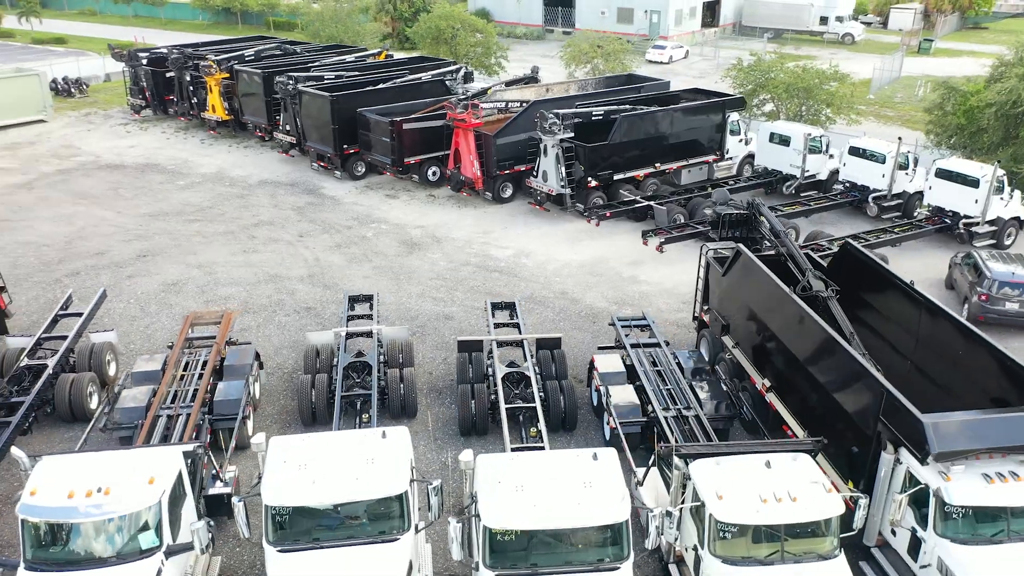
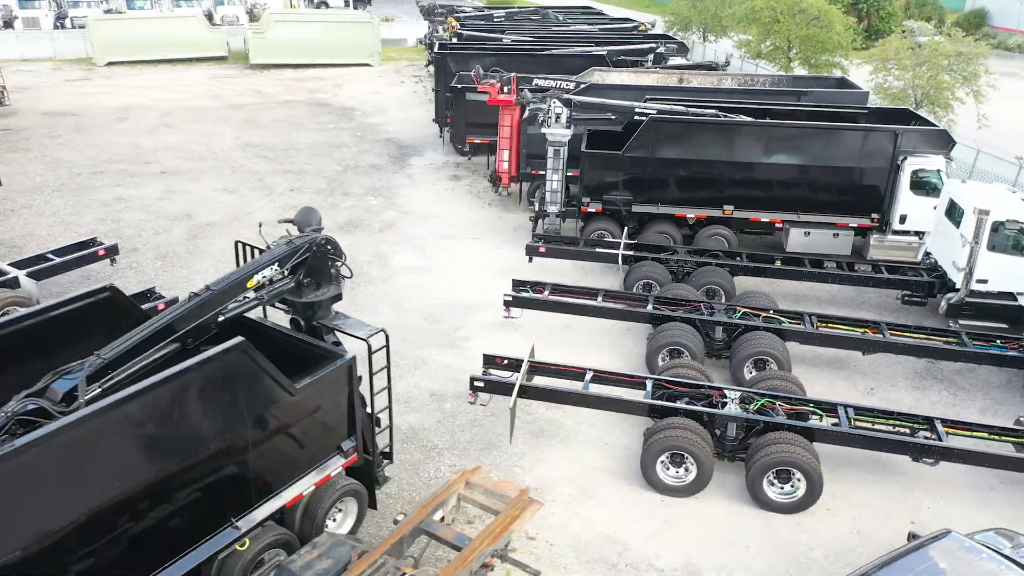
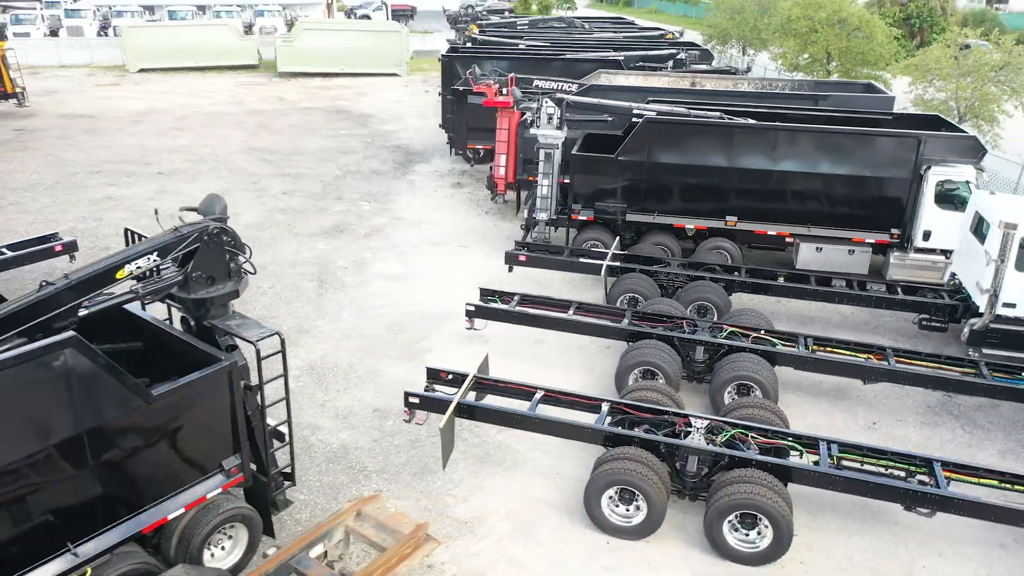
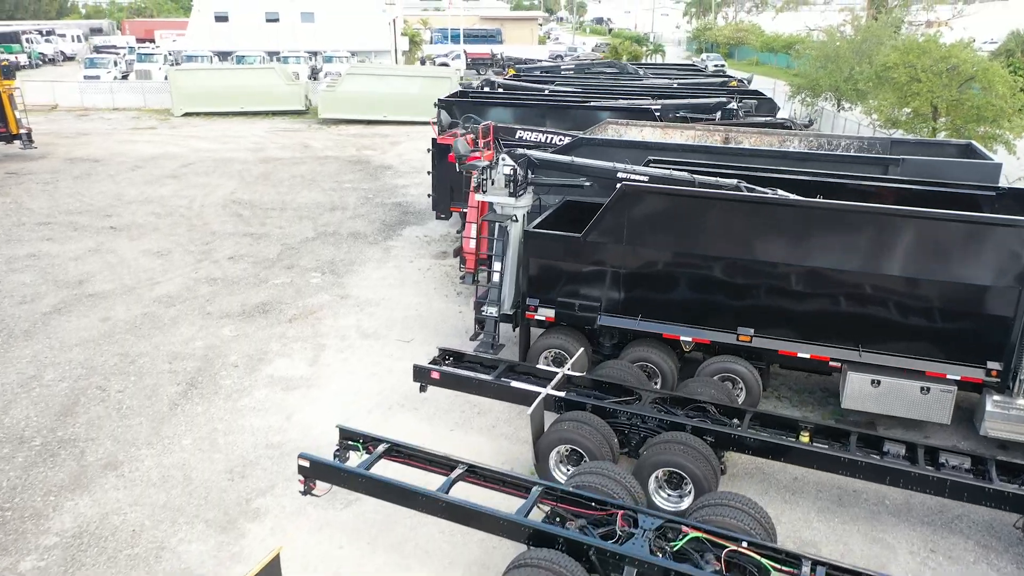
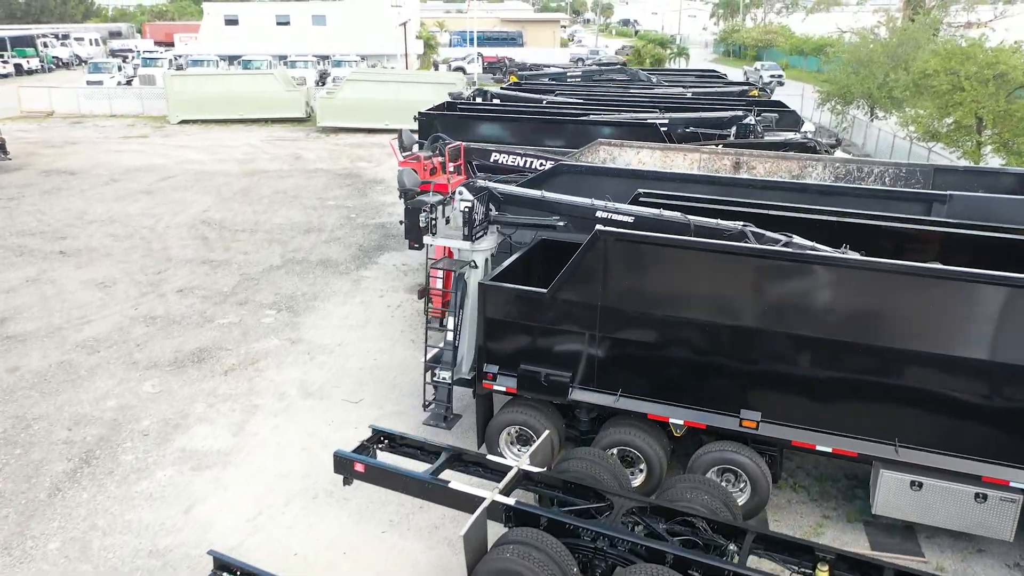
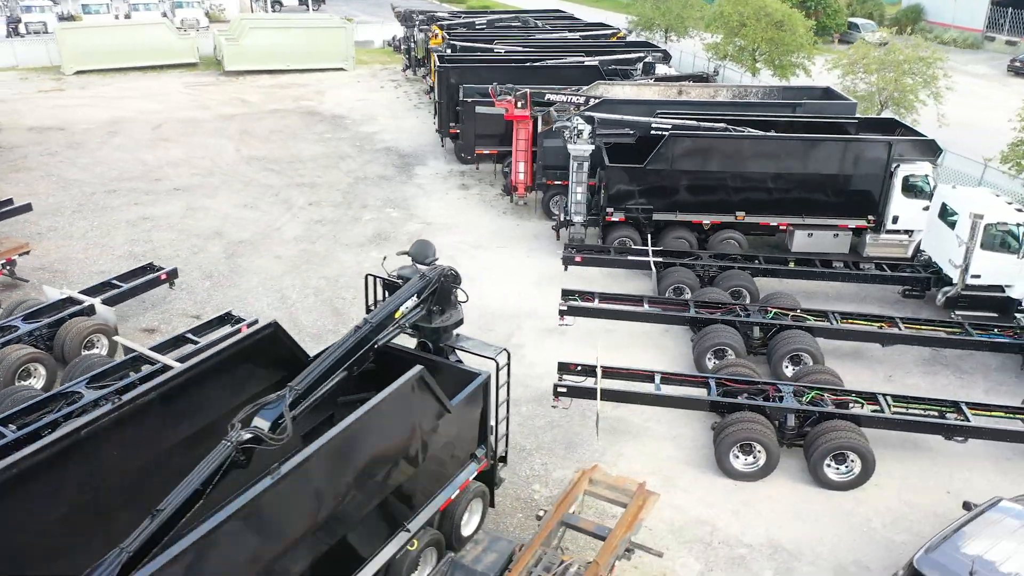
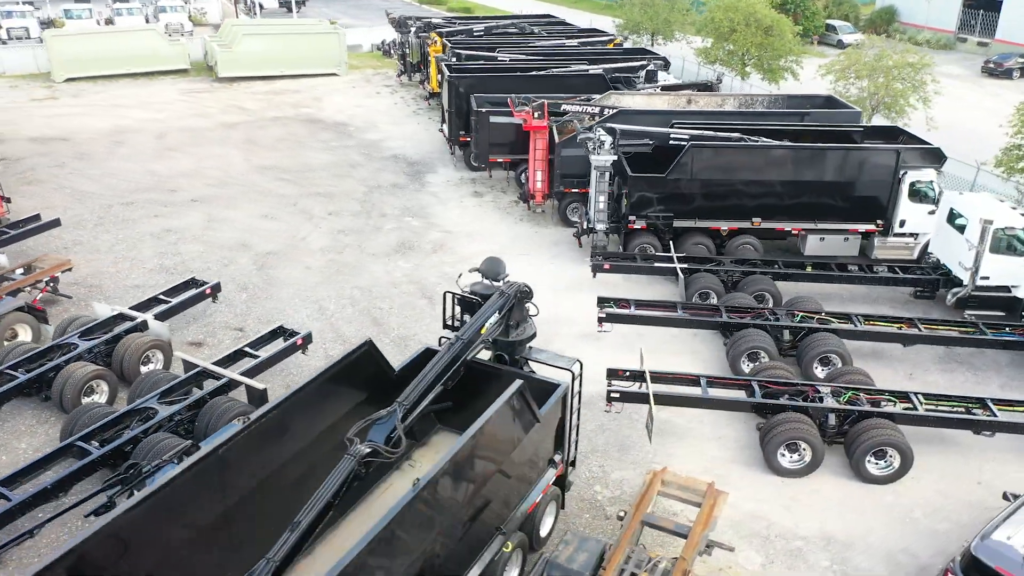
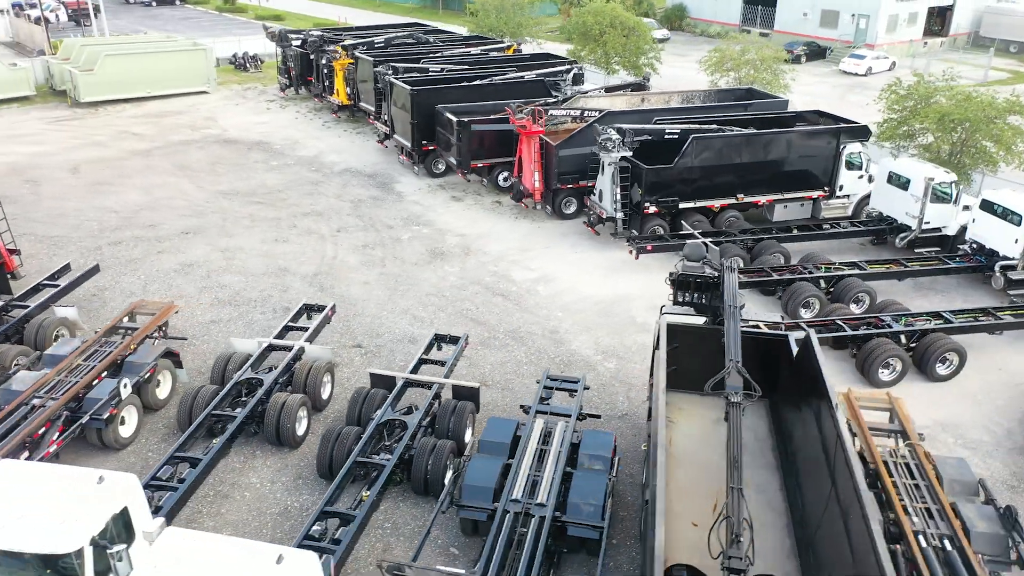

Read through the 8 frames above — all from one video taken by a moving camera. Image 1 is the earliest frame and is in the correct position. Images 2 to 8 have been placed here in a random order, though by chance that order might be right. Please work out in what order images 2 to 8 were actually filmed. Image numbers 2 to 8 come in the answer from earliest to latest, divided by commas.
8, 7, 6, 2, 3, 4, 5
